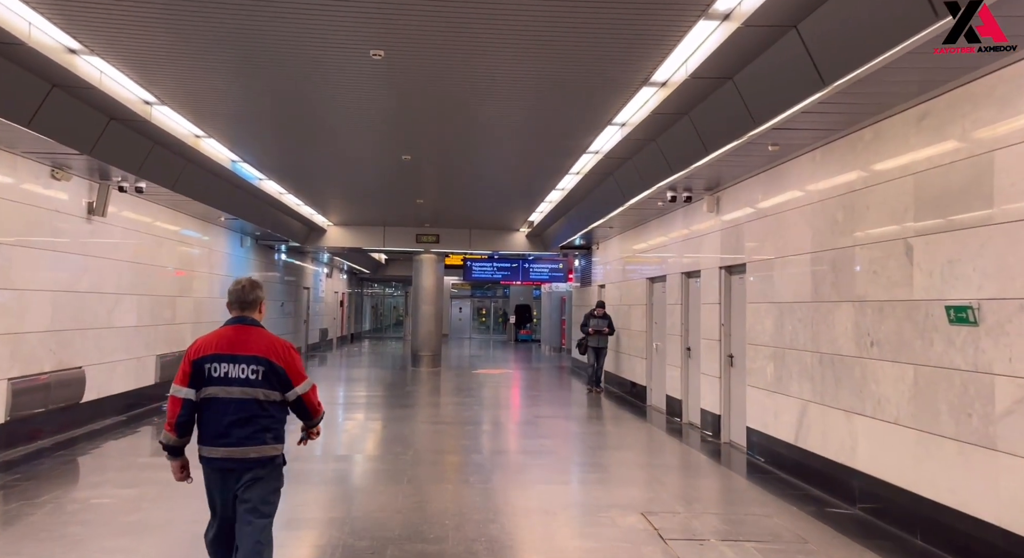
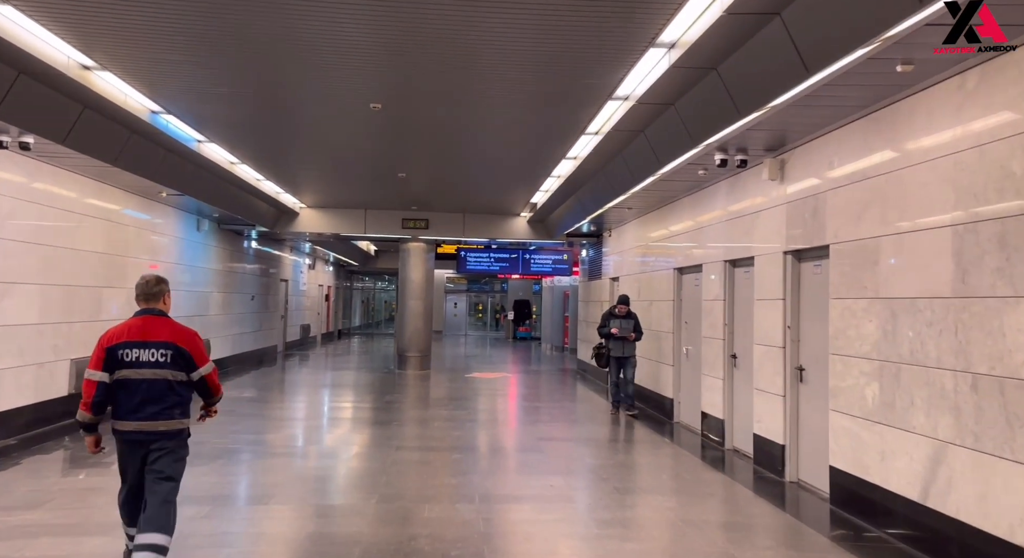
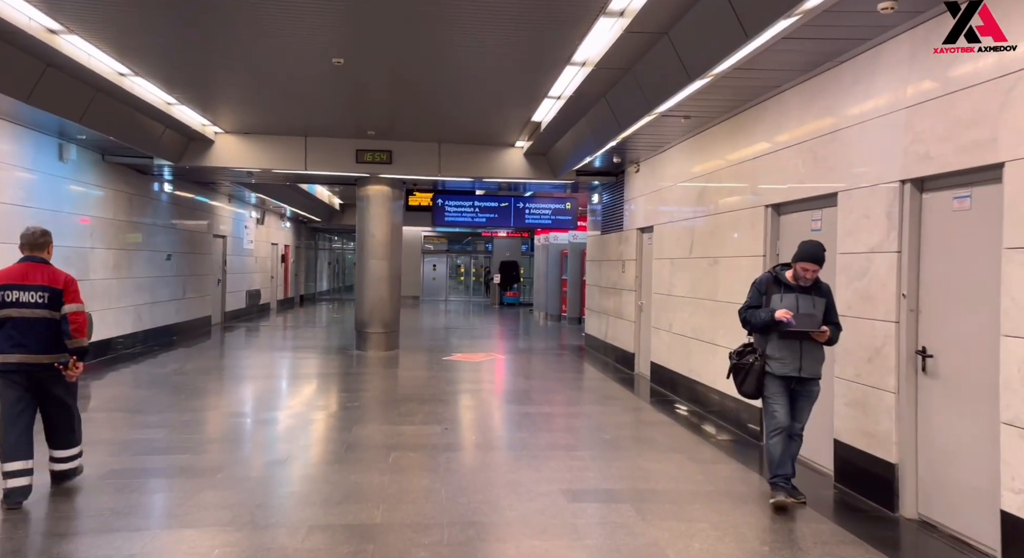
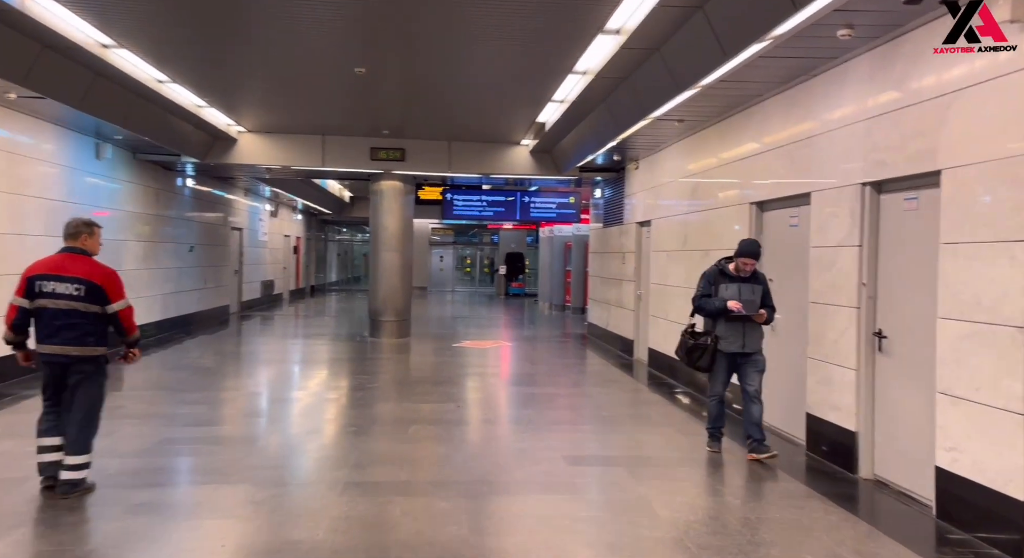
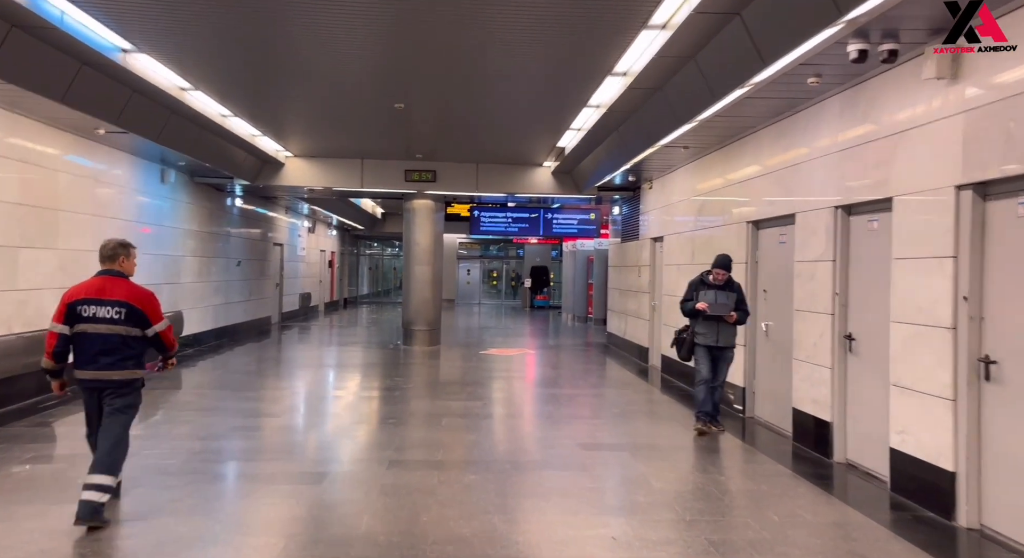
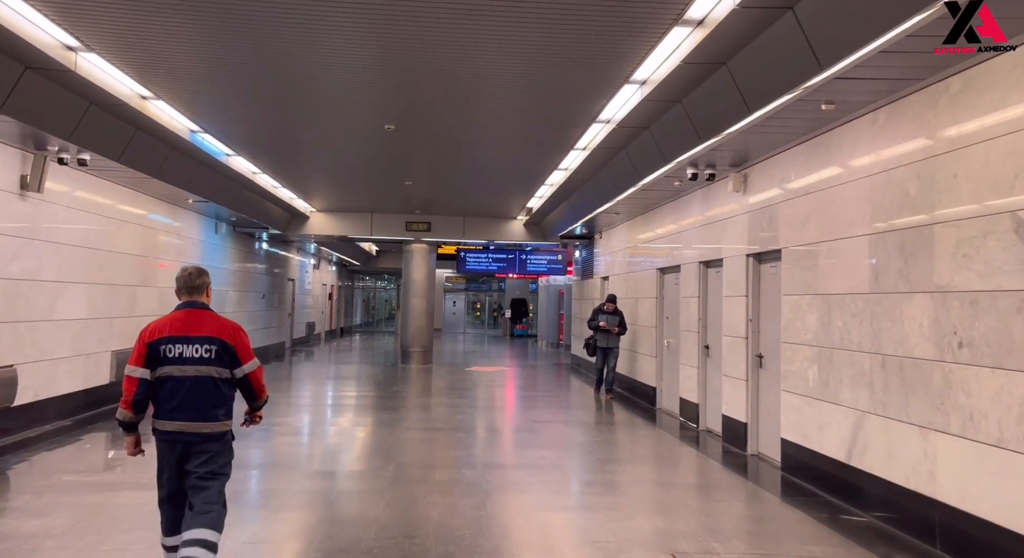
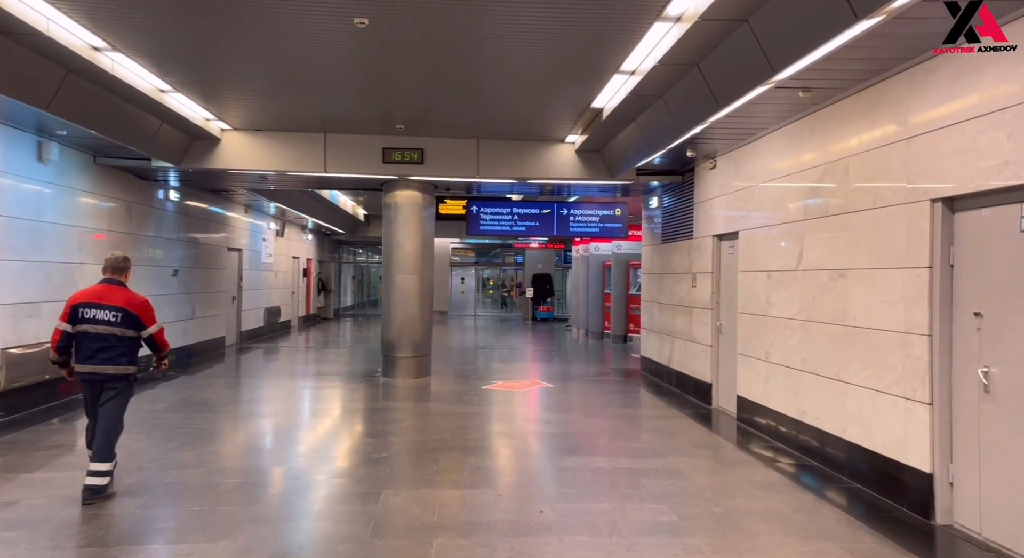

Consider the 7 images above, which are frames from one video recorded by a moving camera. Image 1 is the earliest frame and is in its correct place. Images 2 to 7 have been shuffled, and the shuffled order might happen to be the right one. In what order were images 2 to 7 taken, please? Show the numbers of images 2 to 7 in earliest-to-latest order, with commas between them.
6, 2, 5, 4, 3, 7
